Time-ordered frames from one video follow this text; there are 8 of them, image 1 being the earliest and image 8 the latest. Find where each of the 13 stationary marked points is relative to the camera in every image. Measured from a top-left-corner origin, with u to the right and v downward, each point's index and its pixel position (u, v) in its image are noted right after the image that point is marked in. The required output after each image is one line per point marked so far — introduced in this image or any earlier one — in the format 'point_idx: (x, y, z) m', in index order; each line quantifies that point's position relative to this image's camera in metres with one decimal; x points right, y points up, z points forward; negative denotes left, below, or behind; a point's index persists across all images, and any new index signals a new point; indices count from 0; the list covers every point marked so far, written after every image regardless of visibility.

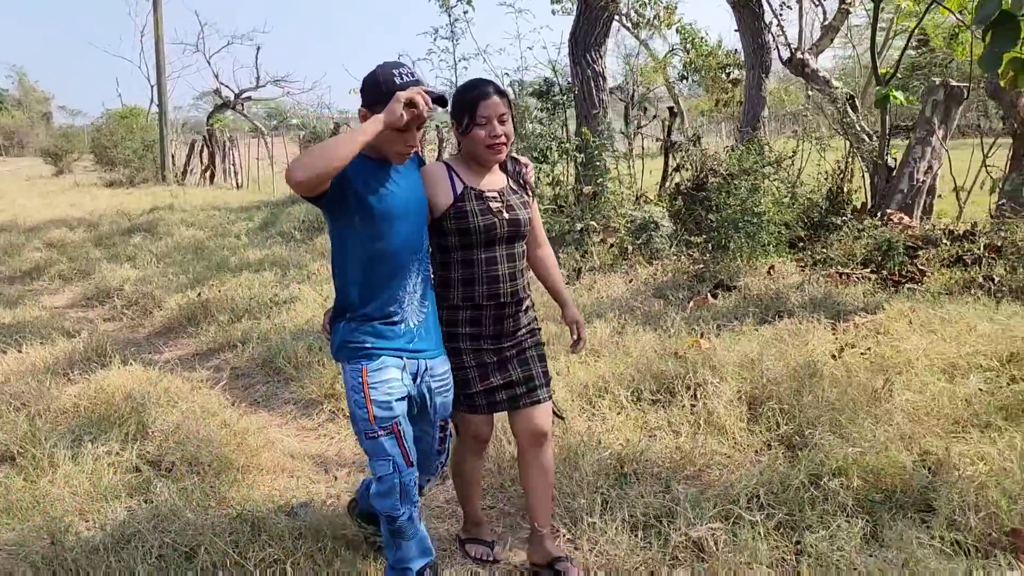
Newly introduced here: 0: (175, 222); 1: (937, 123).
0: (-4.6, +0.9, +11.6) m
1: (+3.4, +1.3, +6.9) m
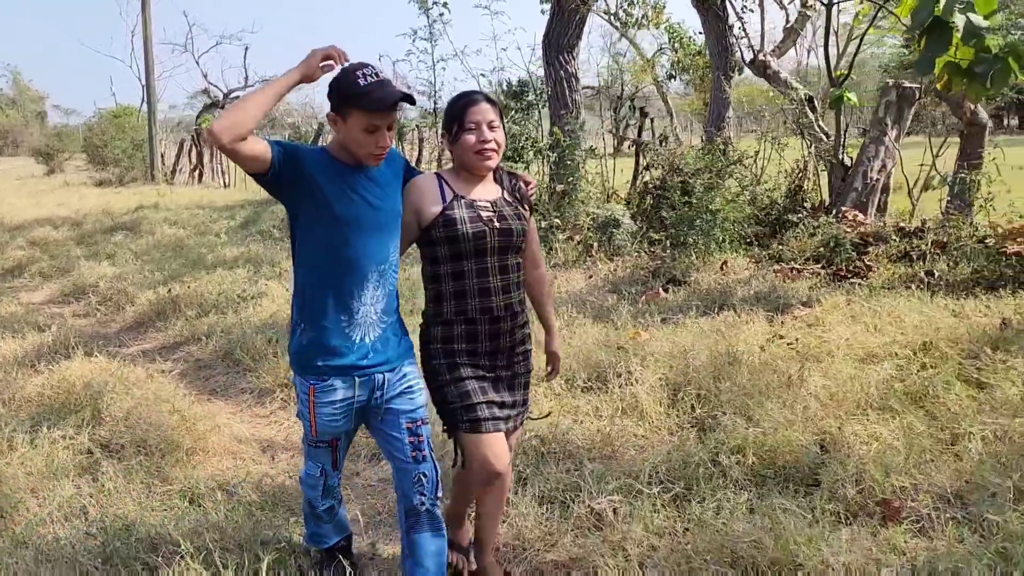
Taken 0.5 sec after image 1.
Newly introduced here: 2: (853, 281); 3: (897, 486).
0: (-4.9, +0.9, +11.8) m
1: (+3.1, +1.4, +7.1) m
2: (+2.3, 0.0, +5.8) m
3: (+1.2, -0.6, +2.6) m
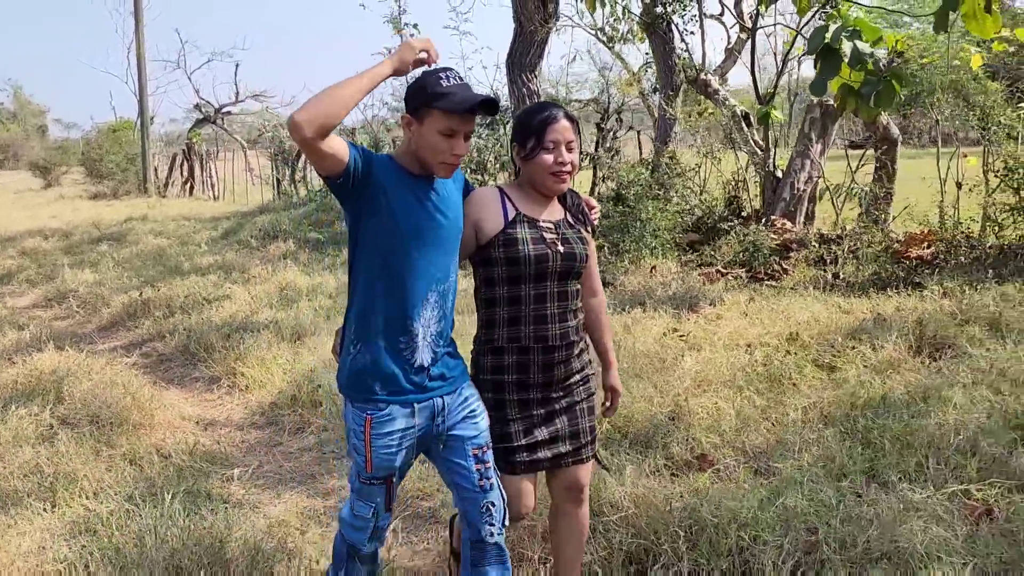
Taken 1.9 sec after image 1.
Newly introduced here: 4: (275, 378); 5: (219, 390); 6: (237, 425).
0: (-5.3, +0.8, +12.3) m
1: (+2.7, +1.3, +7.6) m
2: (+1.9, 0.0, +6.3) m
3: (+0.7, -0.6, +3.2) m
4: (-1.2, -0.5, +4.4) m
5: (-1.5, -0.5, +4.5) m
6: (-1.3, -0.6, +4.0) m
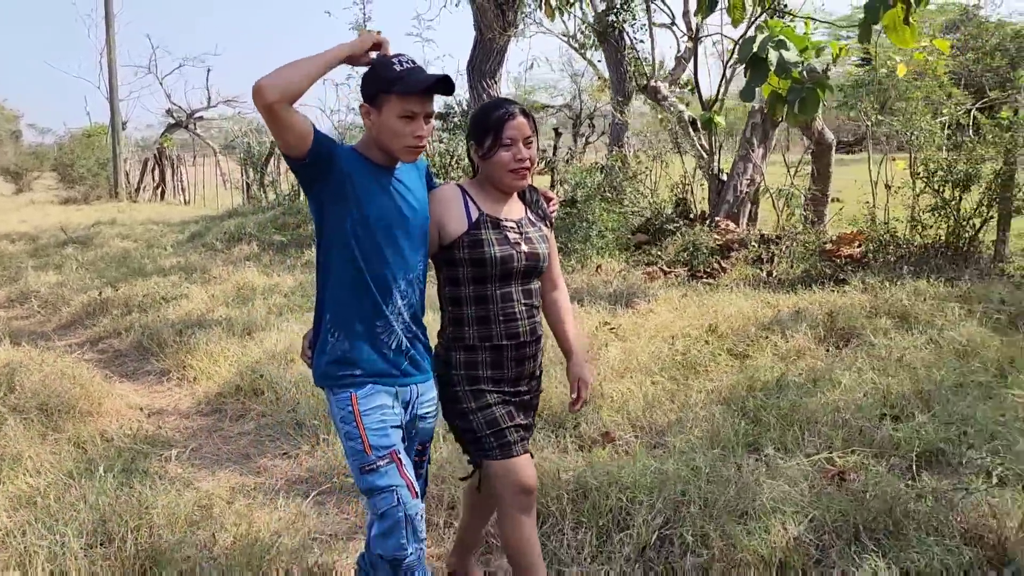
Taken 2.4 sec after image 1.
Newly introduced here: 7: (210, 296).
0: (-5.9, +0.8, +12.5) m
1: (+2.3, +1.4, +7.9) m
2: (+1.5, 0.0, +6.6) m
3: (+0.4, -0.5, +3.4) m
4: (-1.6, -0.4, +4.6) m
5: (-1.9, -0.5, +4.7) m
6: (-1.6, -0.6, +4.2) m
7: (-2.4, -0.1, +6.7) m
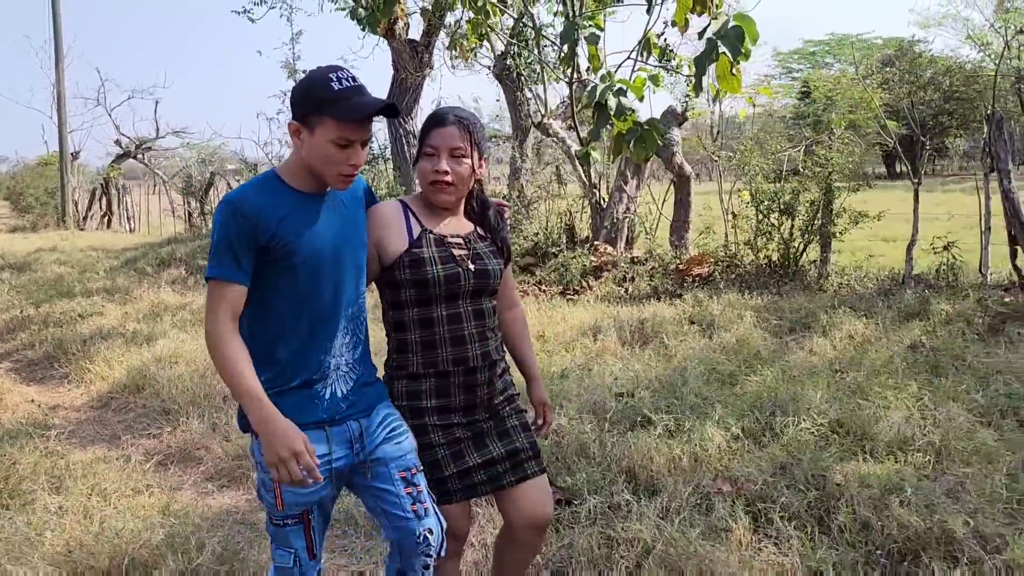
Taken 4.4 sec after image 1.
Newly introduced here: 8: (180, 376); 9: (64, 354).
0: (-7.1, +0.4, +13.1) m
1: (+1.2, +1.2, +8.9) m
2: (+0.5, -0.1, +7.5) m
3: (-0.4, -0.6, +4.2) m
4: (-2.5, -0.5, +5.4) m
5: (-2.8, -0.6, +5.4) m
6: (-2.5, -0.7, +4.9) m
7: (-3.4, -0.2, +7.4) m
8: (-1.9, -0.5, +5.0) m
9: (-3.1, -0.5, +6.0) m
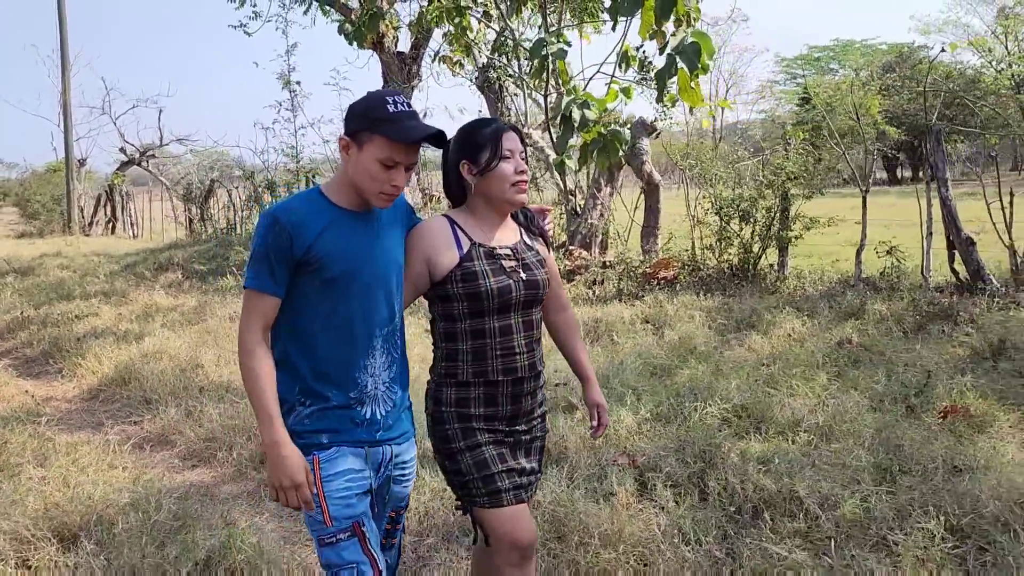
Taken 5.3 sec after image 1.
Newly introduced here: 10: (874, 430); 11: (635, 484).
0: (-7.3, +0.4, +13.5) m
1: (+1.0, +1.1, +9.3) m
2: (+0.2, -0.1, +7.9) m
3: (-0.7, -0.6, +4.6) m
4: (-2.8, -0.5, +5.8) m
5: (-3.1, -0.6, +5.8) m
6: (-2.8, -0.7, +5.3) m
7: (-3.7, -0.2, +7.9) m
8: (-2.2, -0.5, +5.4) m
9: (-3.4, -0.5, +6.4) m
10: (+1.5, -0.6, +3.5) m
11: (+0.4, -0.7, +3.0) m
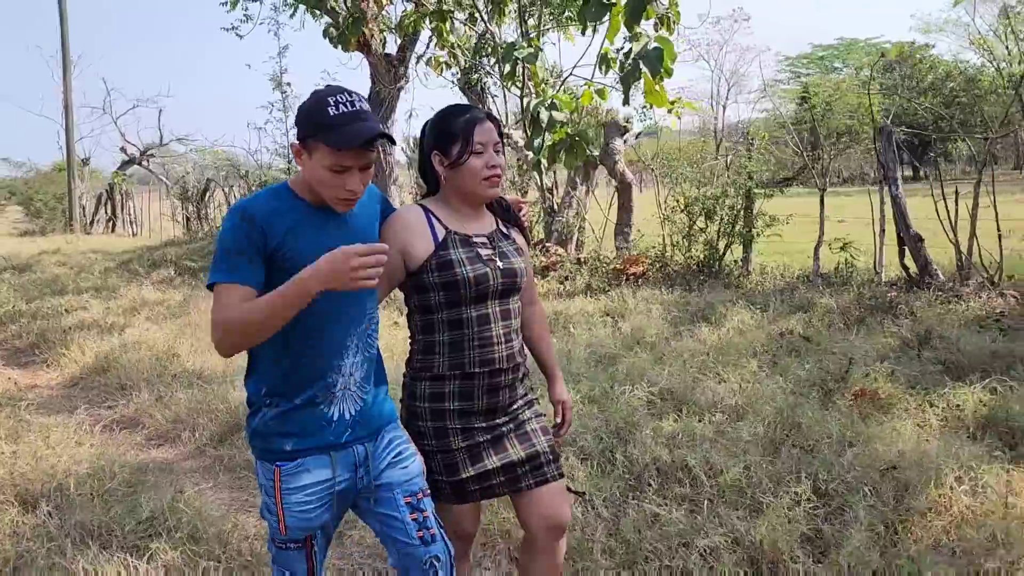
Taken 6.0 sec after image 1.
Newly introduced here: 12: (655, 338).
0: (-7.5, +0.4, +13.9) m
1: (+0.7, +1.2, +9.6) m
2: (0.0, -0.1, +8.2) m
3: (-1.0, -0.5, +4.9) m
4: (-3.0, -0.5, +6.1) m
5: (-3.4, -0.6, +6.2) m
6: (-3.1, -0.6, +5.6) m
7: (-3.9, -0.2, +8.2) m
8: (-2.5, -0.5, +5.7) m
9: (-3.7, -0.4, +6.7) m
10: (+1.2, -0.5, +3.8) m
11: (+0.1, -0.7, +3.3) m
12: (+0.9, -0.3, +5.7) m
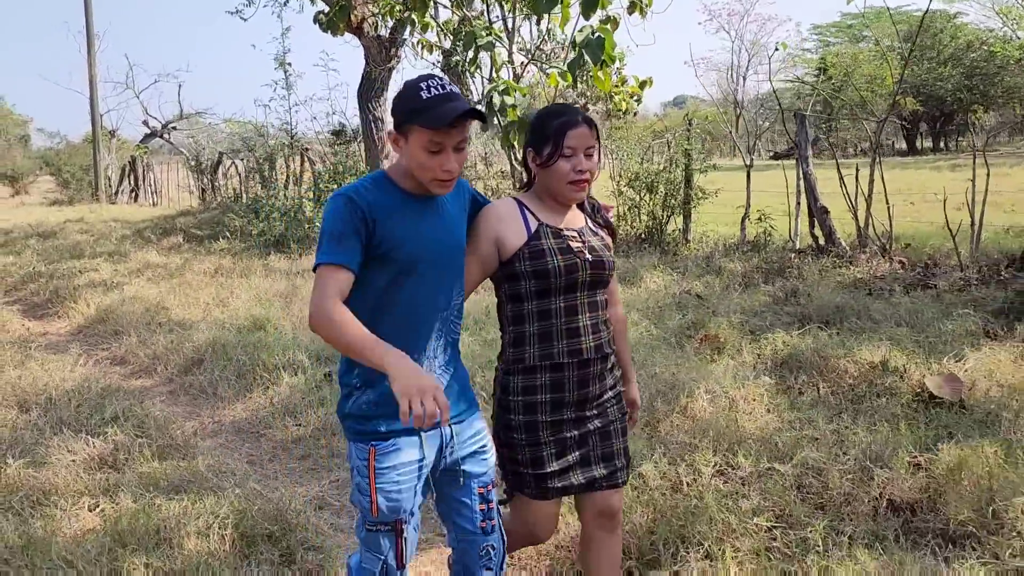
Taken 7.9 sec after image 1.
0: (-7.7, +1.0, +15.0) m
1: (+0.4, +1.6, +10.4) m
2: (-0.4, +0.3, +9.1) m
3: (-1.5, -0.3, +5.9) m
4: (-3.5, -0.2, +7.1) m
5: (-3.8, -0.3, +7.2) m
6: (-3.6, -0.3, +6.7) m
7: (-4.3, +0.2, +9.2) m
8: (-3.0, -0.2, +6.7) m
9: (-4.1, -0.1, +7.8) m
10: (+0.6, -0.3, +4.6) m
11: (-0.4, -0.5, +4.2) m
12: (+0.5, -0.1, +6.6) m
